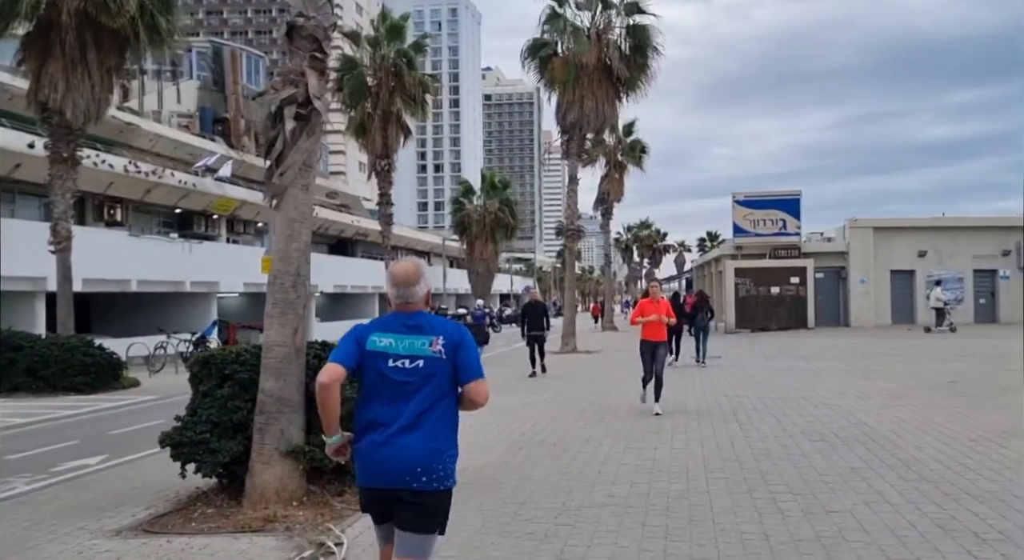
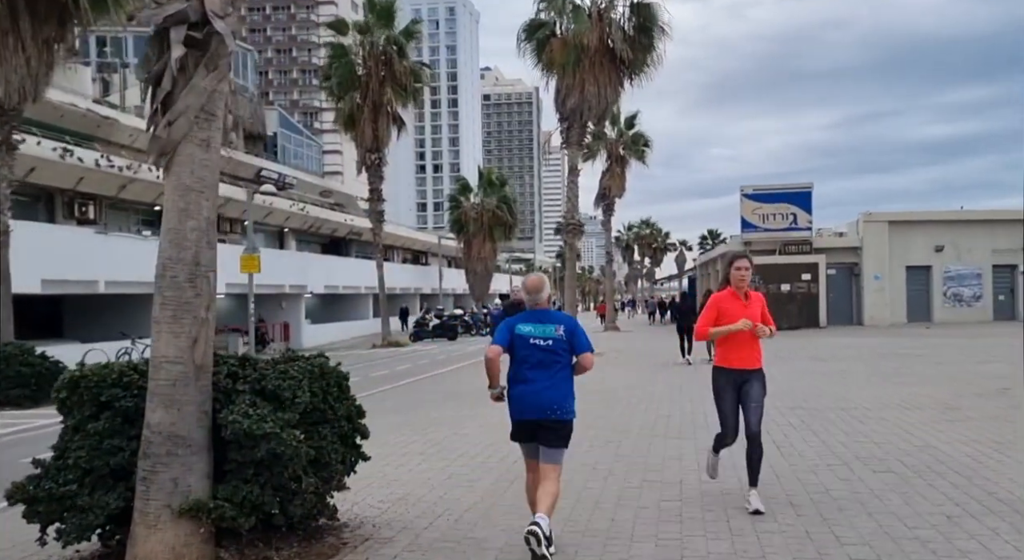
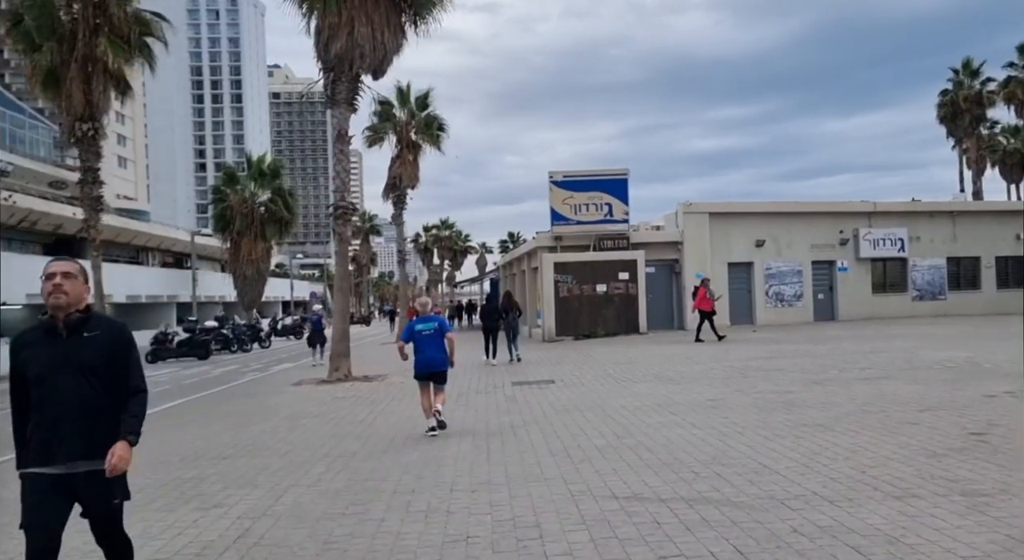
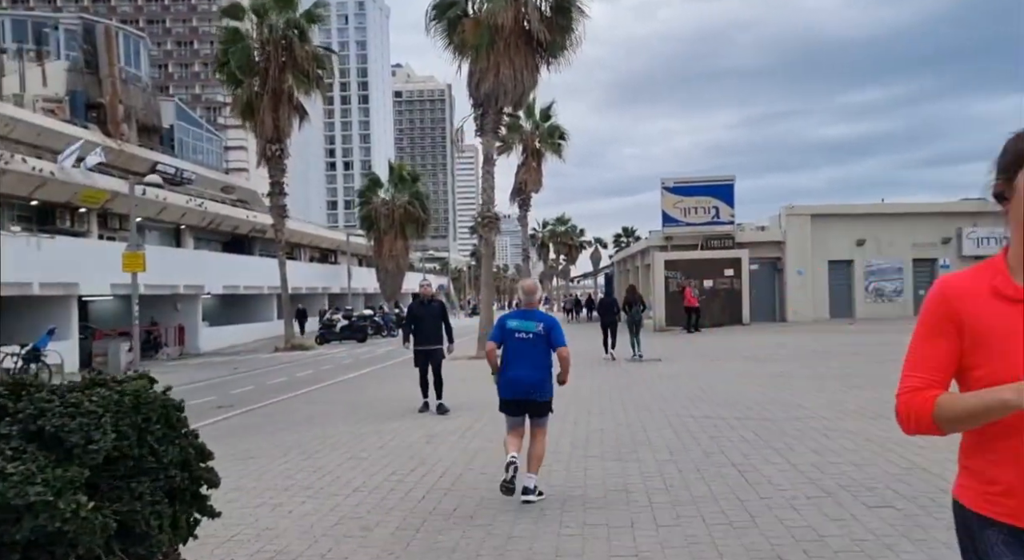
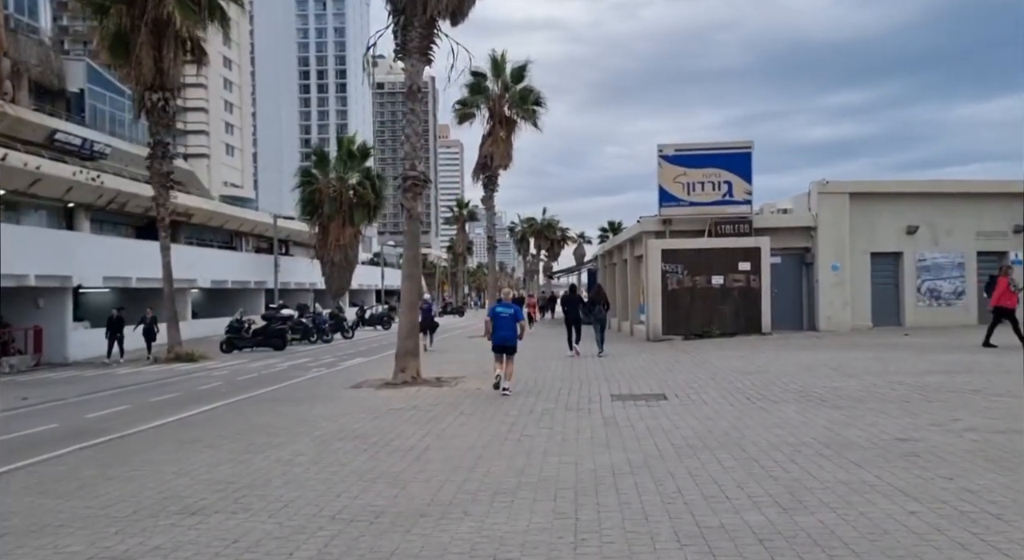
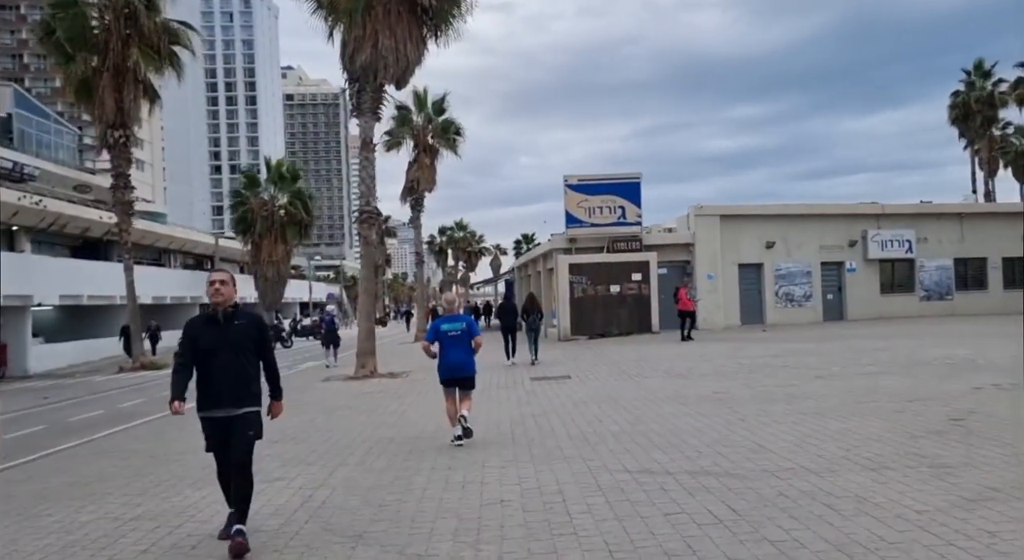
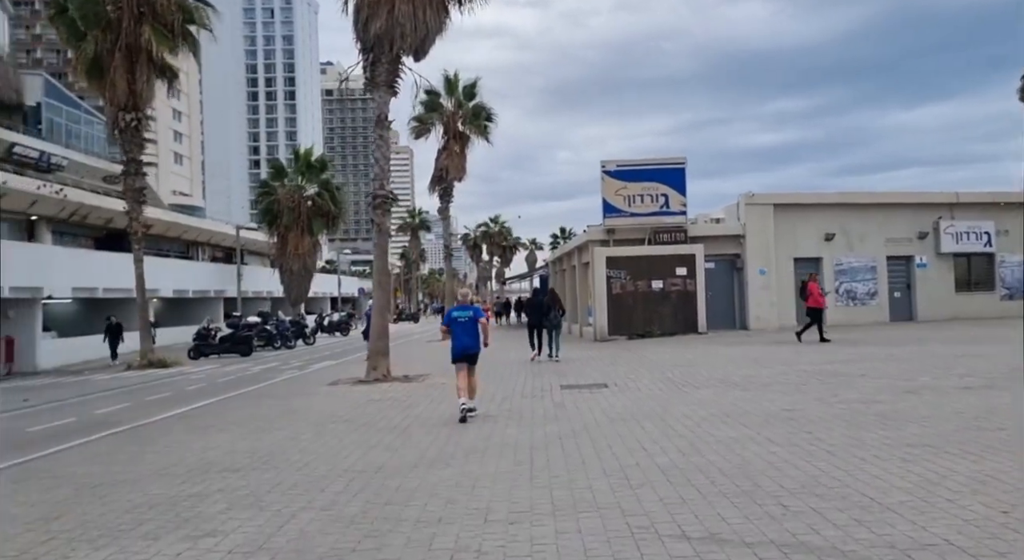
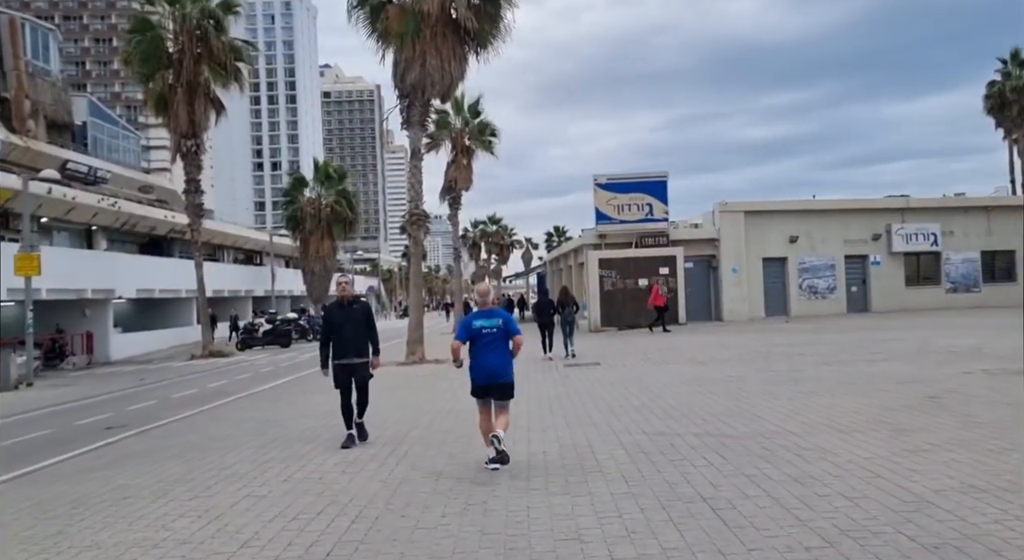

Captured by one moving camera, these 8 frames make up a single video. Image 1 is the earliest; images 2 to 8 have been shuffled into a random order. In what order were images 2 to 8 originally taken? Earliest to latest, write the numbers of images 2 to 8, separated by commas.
2, 4, 8, 6, 3, 7, 5
